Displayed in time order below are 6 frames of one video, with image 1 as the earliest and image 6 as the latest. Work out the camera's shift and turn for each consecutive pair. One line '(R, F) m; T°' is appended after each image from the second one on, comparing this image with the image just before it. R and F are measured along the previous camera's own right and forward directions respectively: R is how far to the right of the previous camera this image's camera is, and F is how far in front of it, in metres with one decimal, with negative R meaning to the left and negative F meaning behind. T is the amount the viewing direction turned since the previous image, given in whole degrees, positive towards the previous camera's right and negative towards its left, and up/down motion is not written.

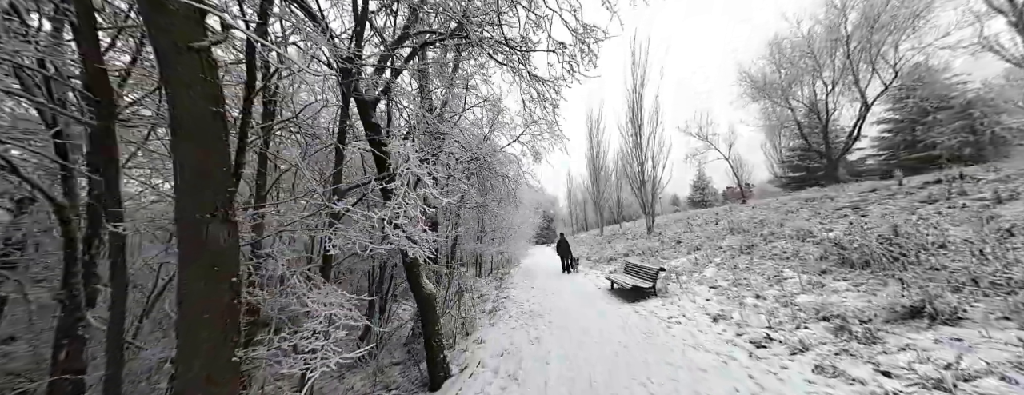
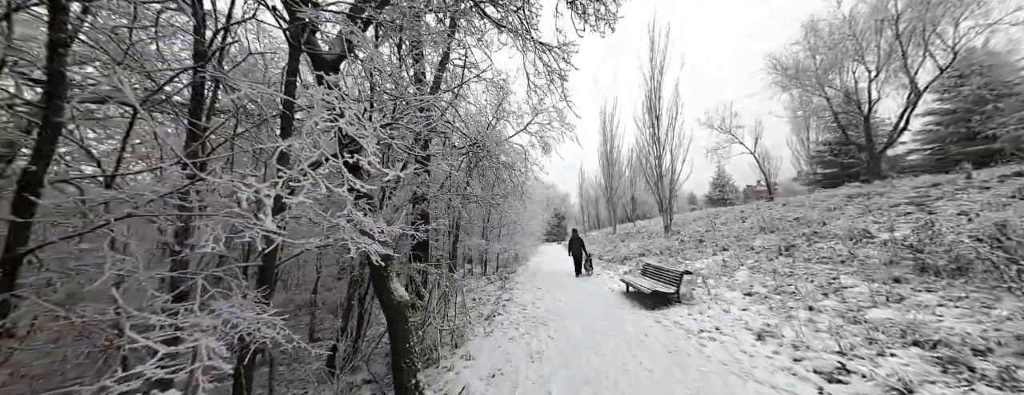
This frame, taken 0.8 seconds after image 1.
(+0.2, +0.8) m; -2°
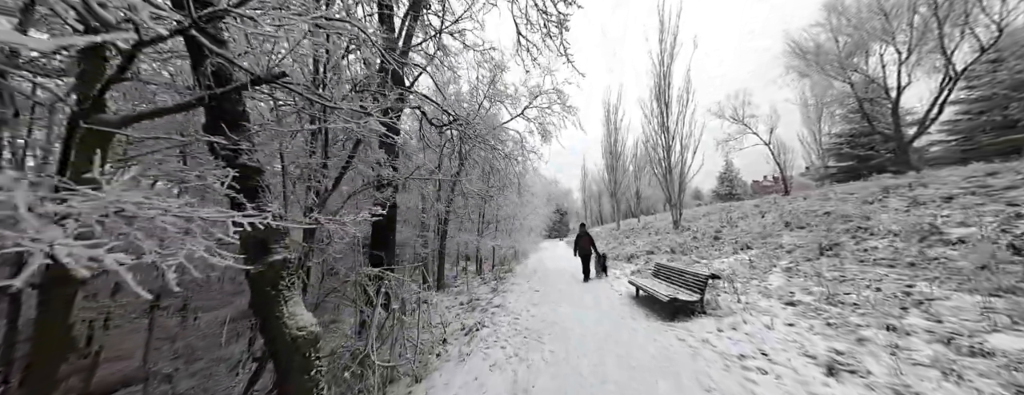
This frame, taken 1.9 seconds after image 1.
(+0.3, +1.1) m; -1°
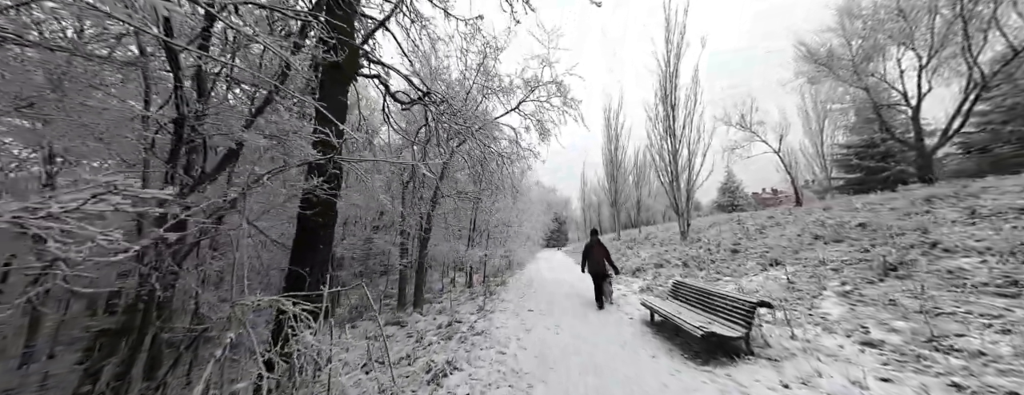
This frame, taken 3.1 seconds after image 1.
(+0.2, +1.2) m; 0°
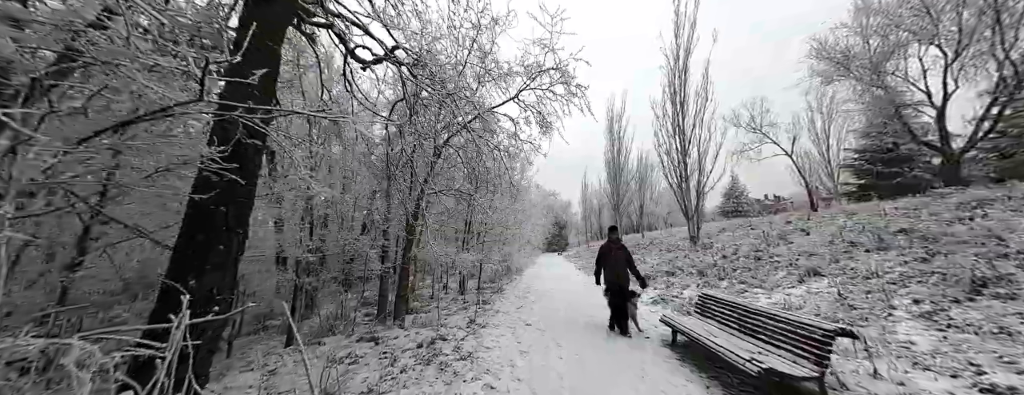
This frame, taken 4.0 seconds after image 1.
(+0.1, +1.0) m; 0°
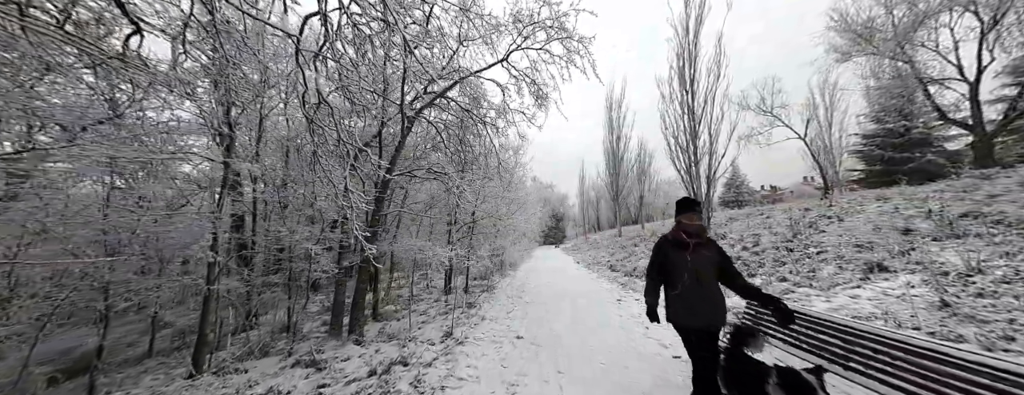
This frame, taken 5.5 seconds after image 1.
(+0.2, +1.4) m; +1°
